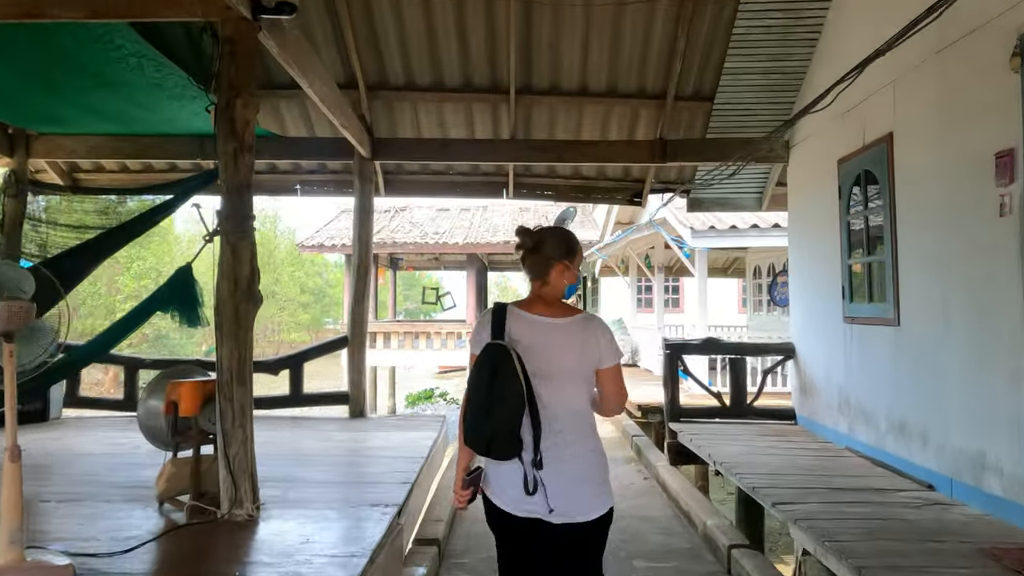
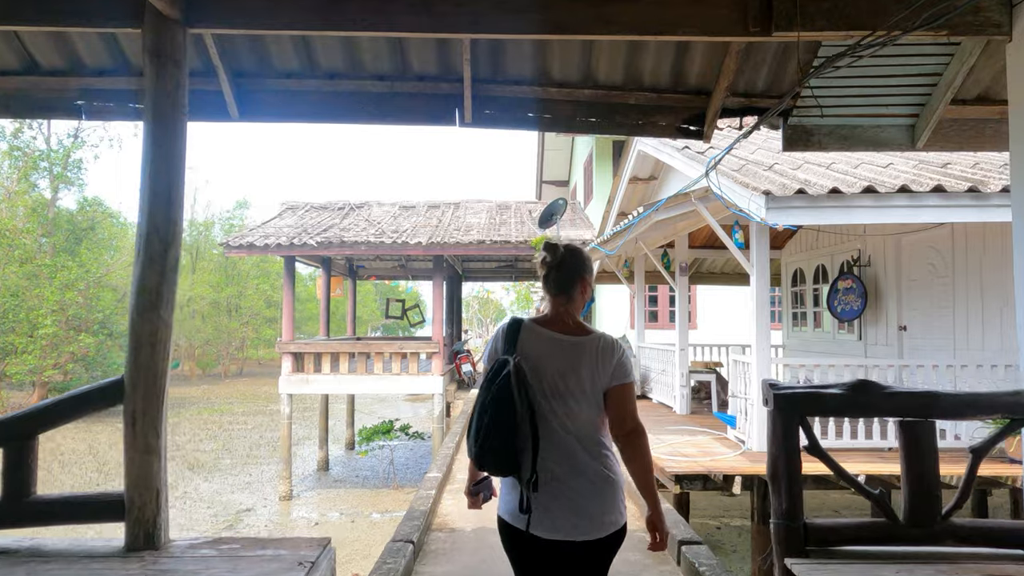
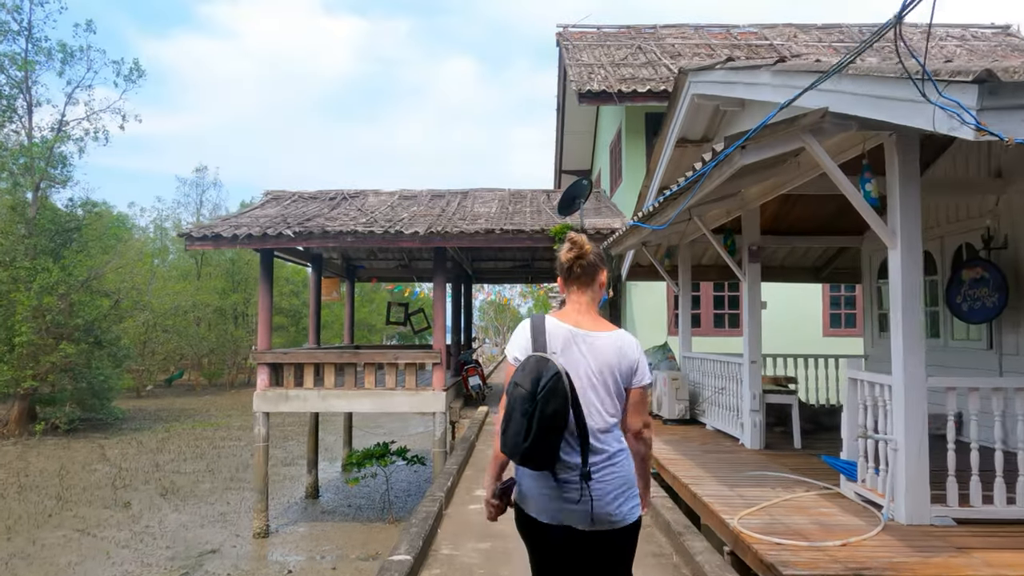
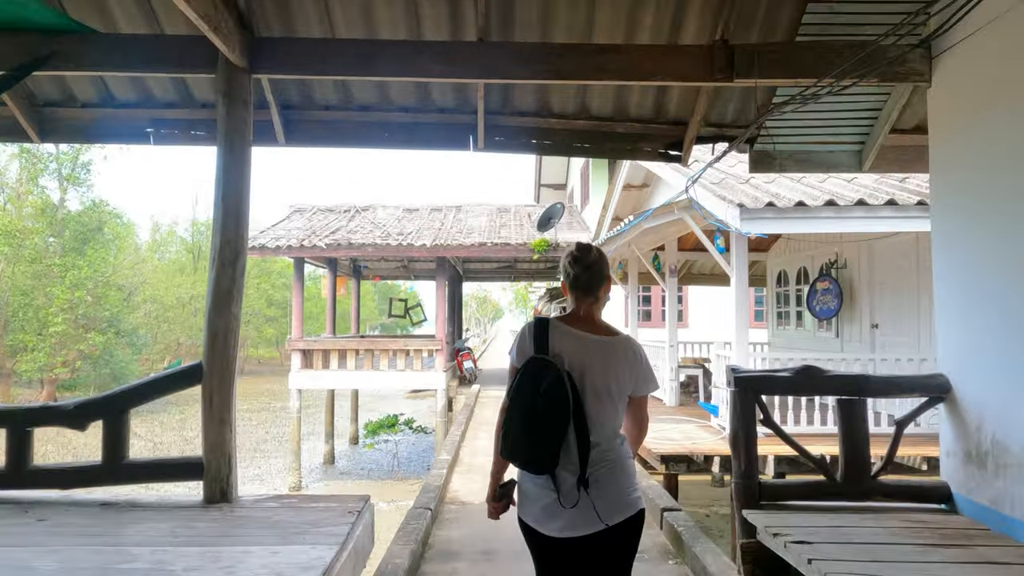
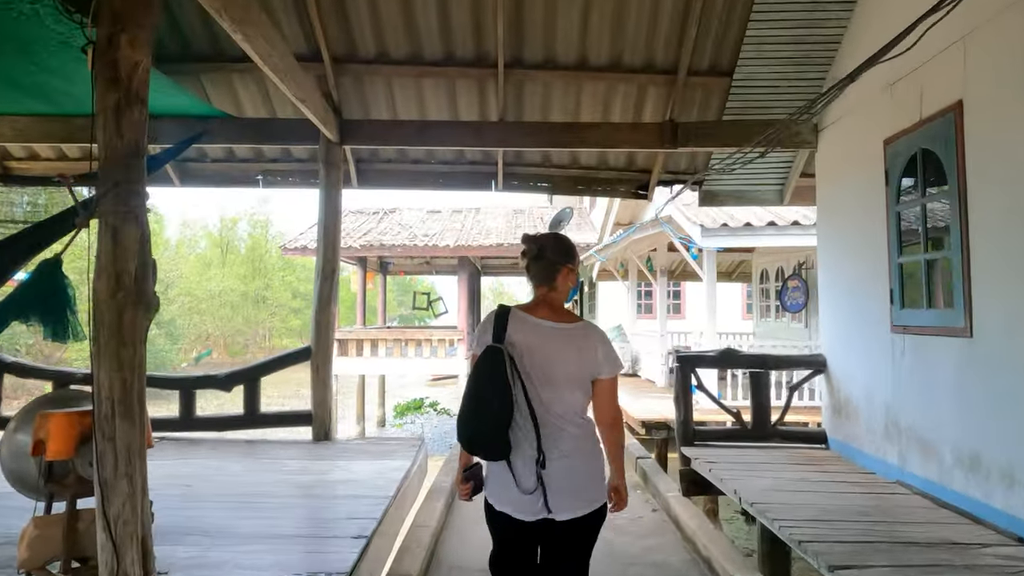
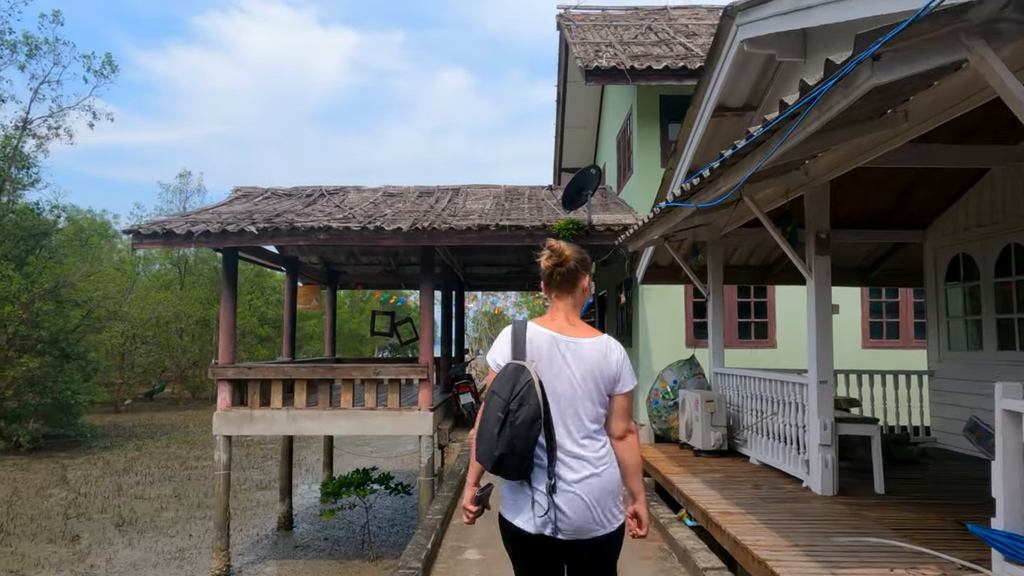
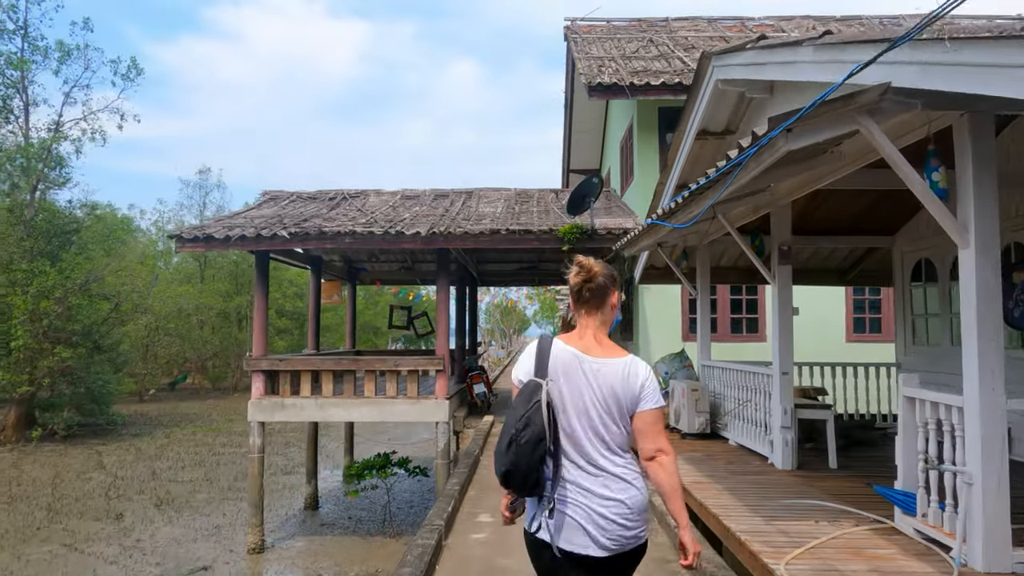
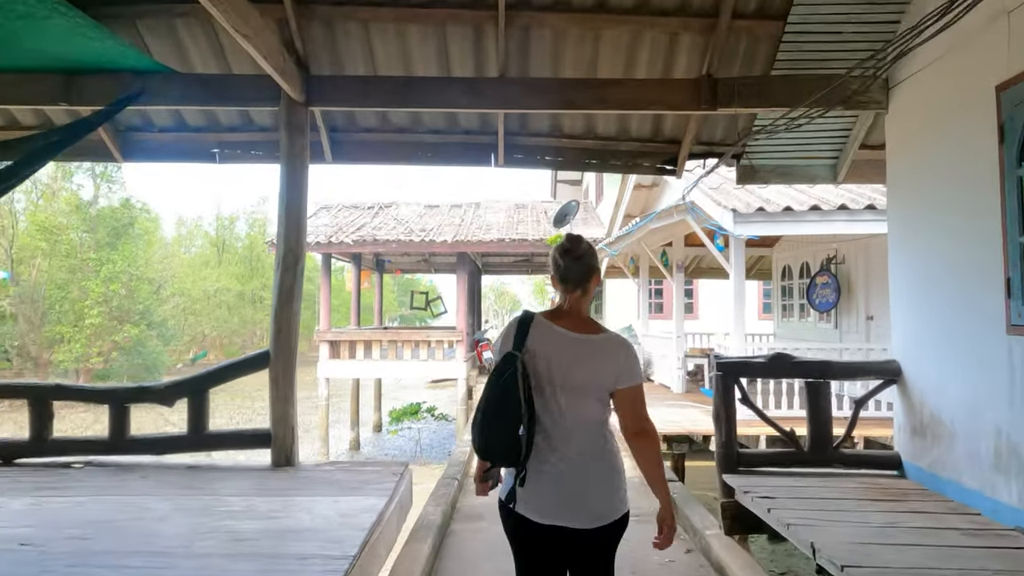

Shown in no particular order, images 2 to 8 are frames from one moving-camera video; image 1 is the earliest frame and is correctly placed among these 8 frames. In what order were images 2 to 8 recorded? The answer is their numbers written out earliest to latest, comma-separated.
5, 8, 4, 2, 3, 7, 6
